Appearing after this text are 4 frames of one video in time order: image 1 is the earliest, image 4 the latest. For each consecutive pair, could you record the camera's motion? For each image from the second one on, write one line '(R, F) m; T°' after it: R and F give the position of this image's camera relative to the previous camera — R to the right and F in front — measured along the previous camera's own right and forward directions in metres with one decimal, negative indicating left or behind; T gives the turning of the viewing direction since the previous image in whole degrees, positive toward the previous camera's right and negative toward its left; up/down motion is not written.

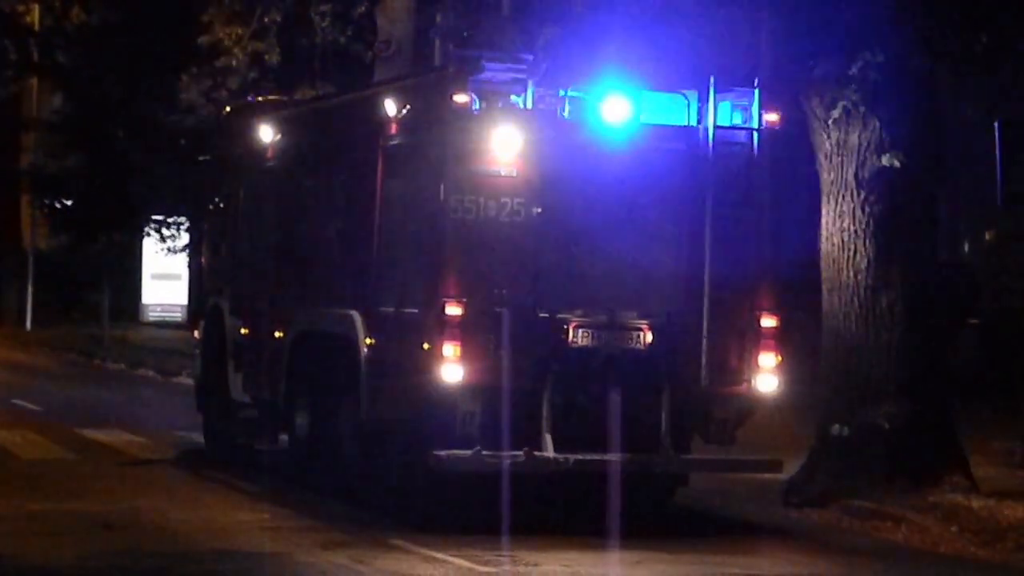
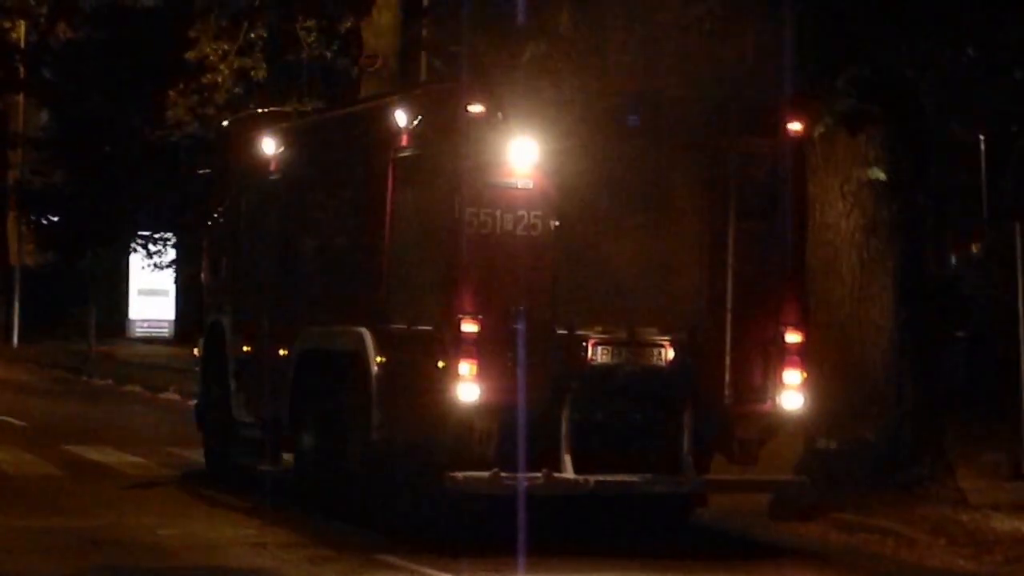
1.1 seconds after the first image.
(-0.2, +0.4) m; 0°
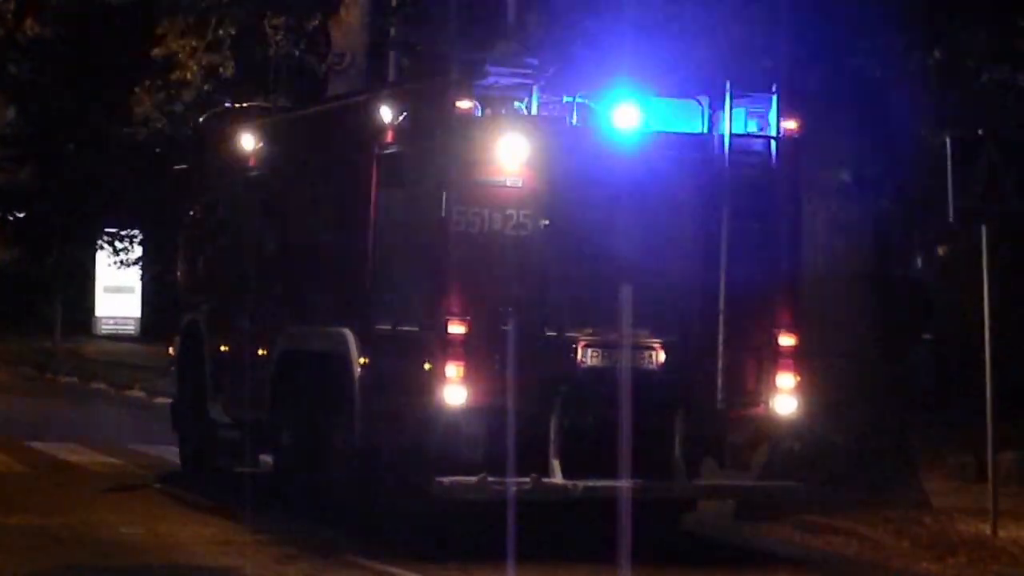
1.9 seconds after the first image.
(-0.1, +0.3) m; +1°
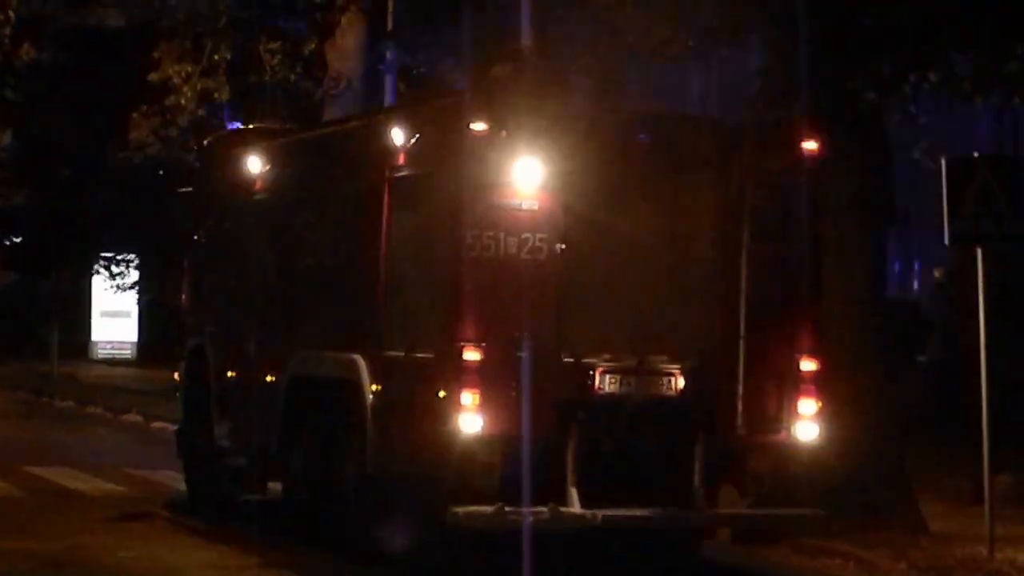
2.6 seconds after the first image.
(-0.1, +0.2) m; 0°
